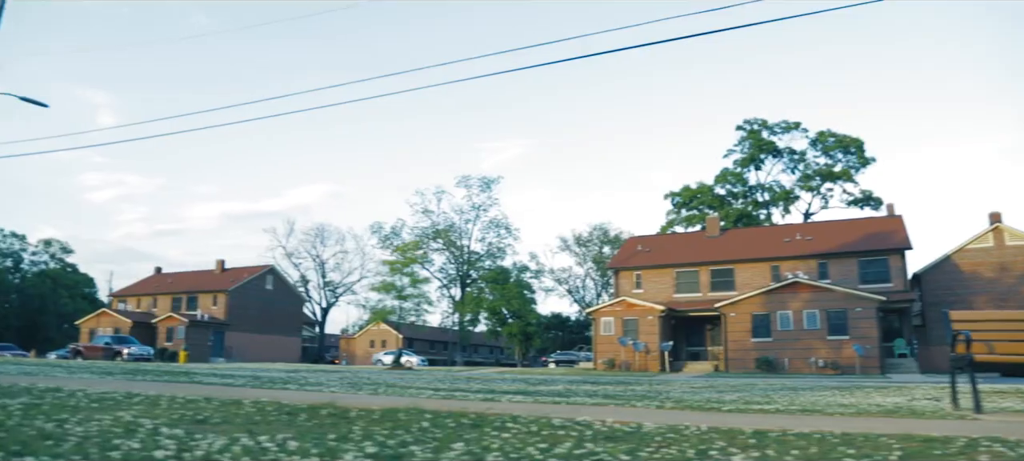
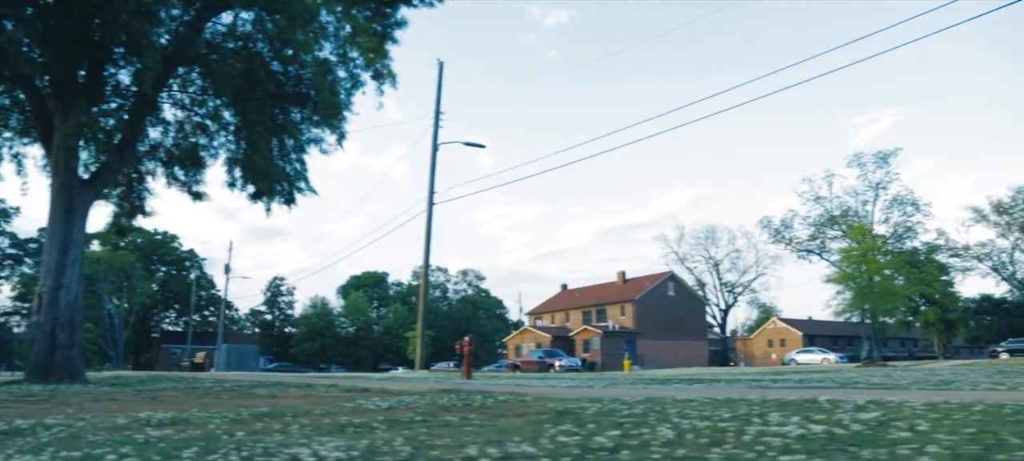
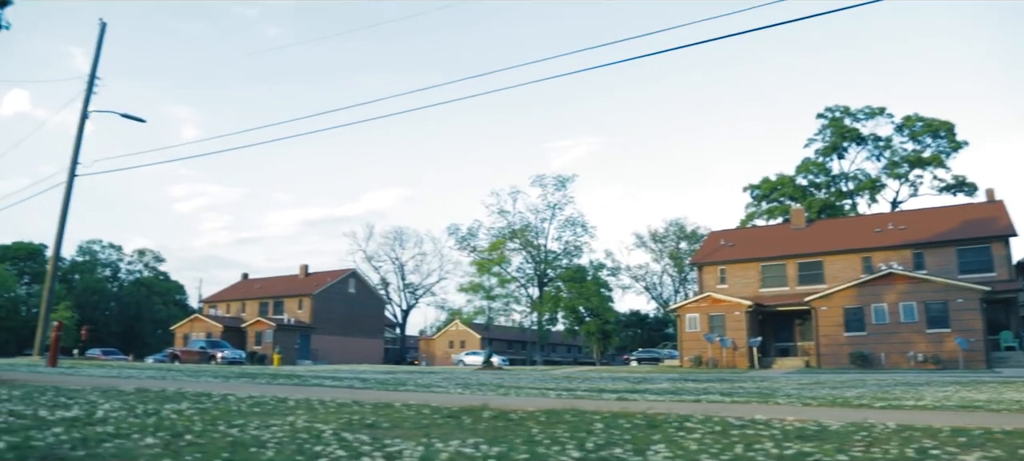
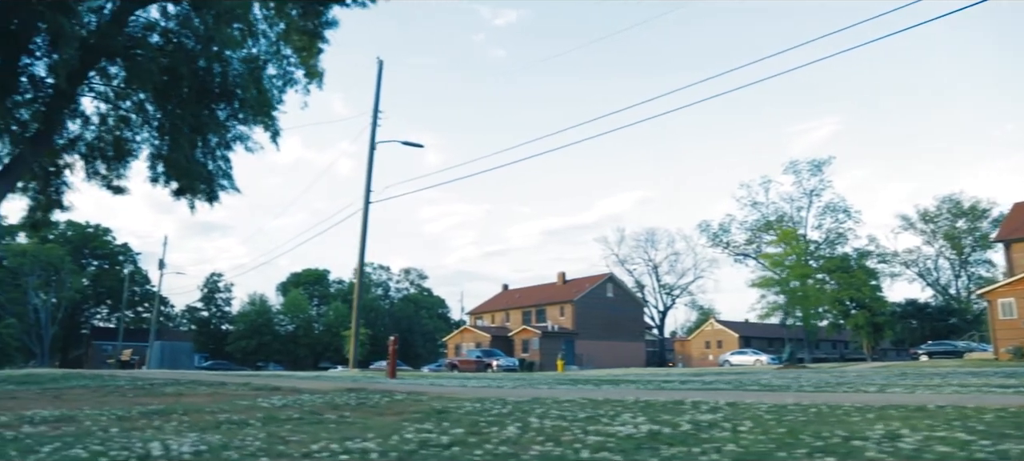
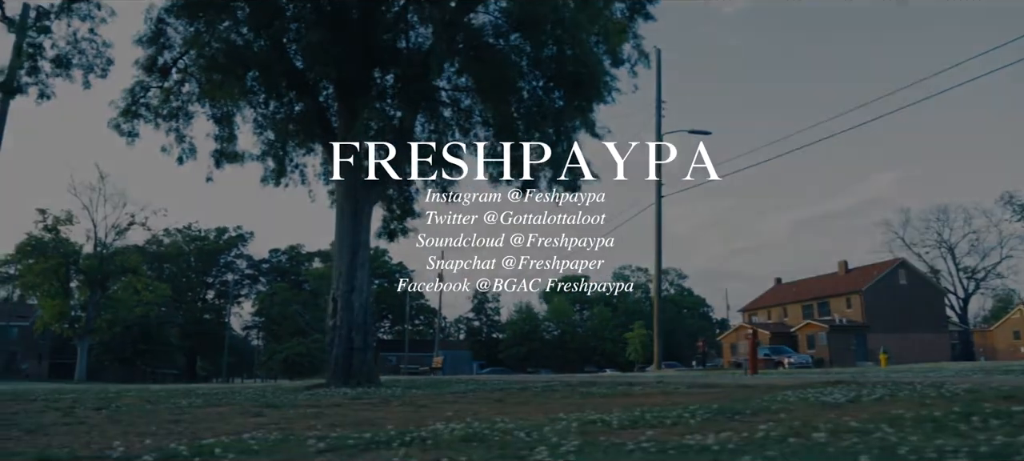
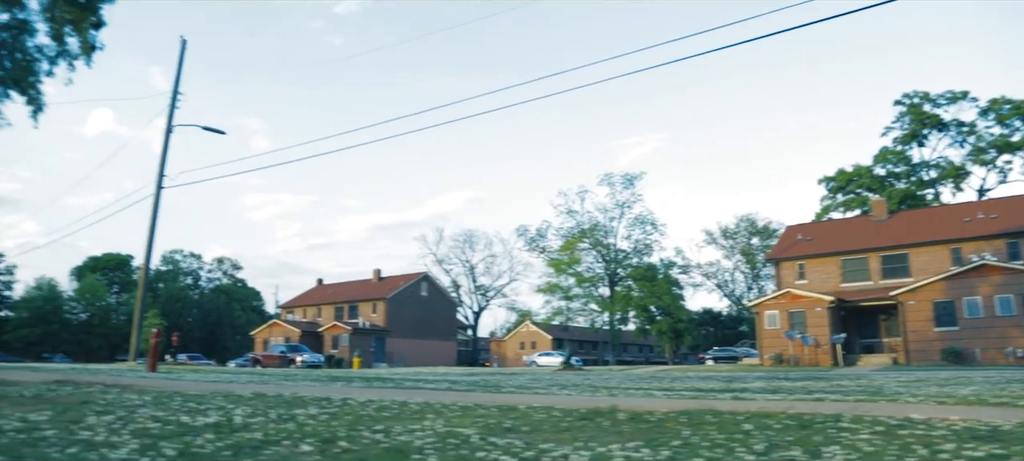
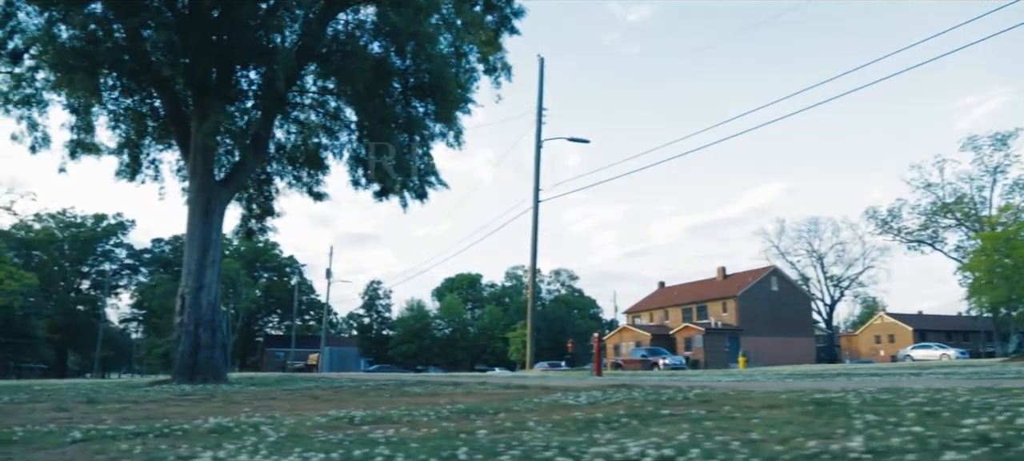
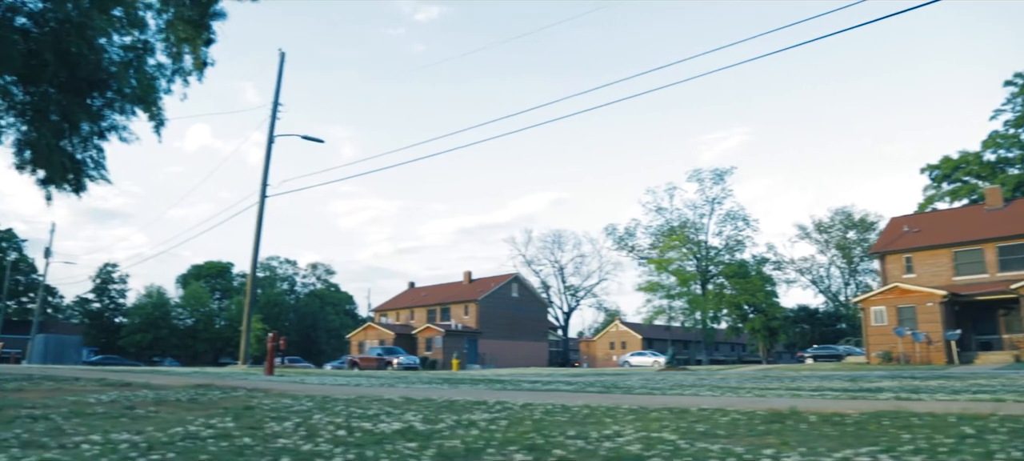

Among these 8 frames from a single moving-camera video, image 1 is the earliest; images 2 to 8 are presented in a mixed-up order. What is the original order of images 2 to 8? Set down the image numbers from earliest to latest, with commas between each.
3, 6, 8, 4, 2, 7, 5
